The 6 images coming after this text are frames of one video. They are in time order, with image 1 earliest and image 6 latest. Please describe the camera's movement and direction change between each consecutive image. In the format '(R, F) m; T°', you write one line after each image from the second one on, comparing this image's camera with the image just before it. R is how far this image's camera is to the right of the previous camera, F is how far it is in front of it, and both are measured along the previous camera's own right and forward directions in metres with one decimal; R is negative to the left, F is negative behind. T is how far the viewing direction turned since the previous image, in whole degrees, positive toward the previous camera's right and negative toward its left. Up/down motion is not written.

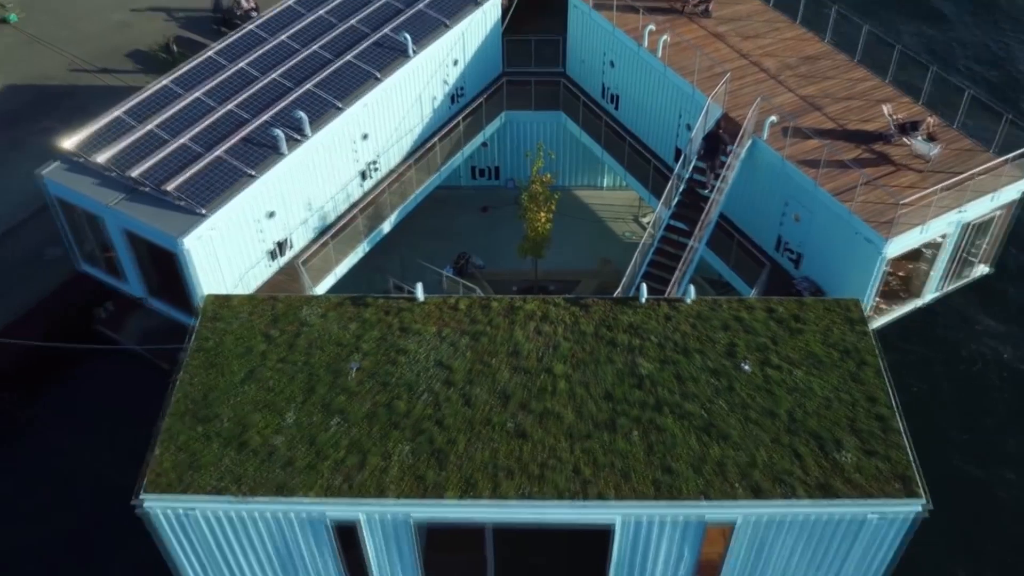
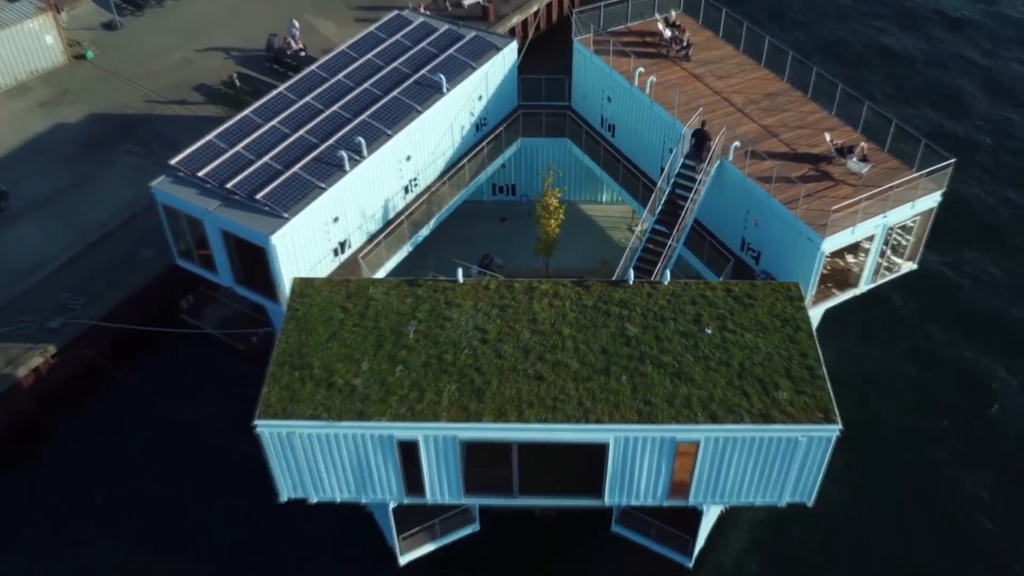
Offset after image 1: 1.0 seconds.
(-0.3, -5.1) m; 0°
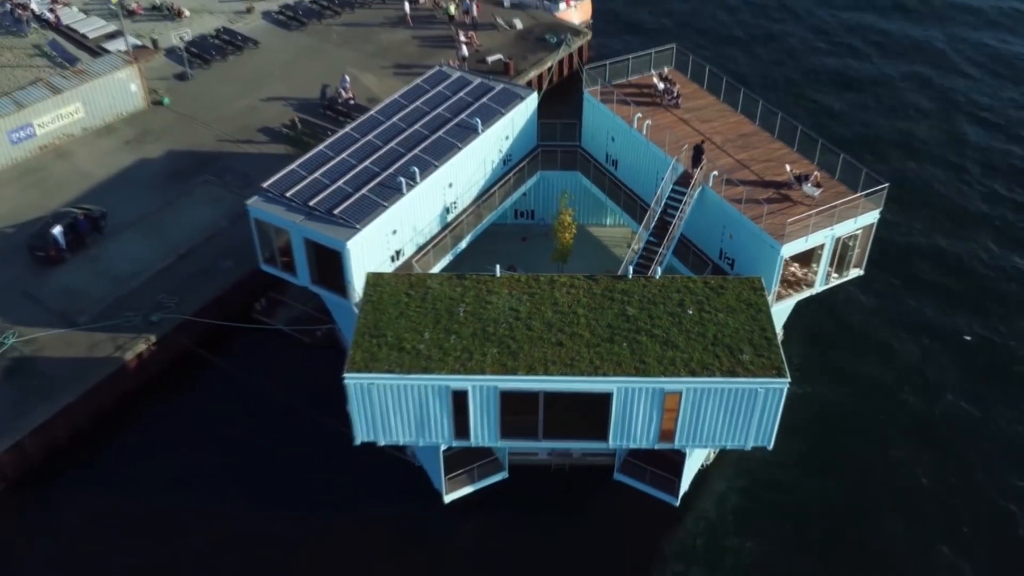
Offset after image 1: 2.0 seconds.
(-0.6, -6.3) m; 0°
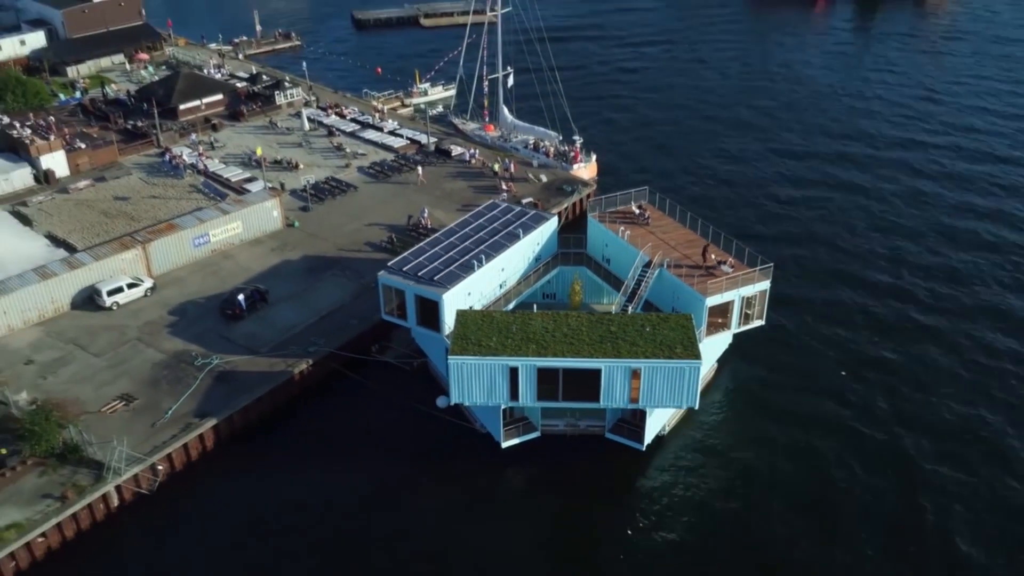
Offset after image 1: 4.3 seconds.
(-1.2, -19.2) m; 0°
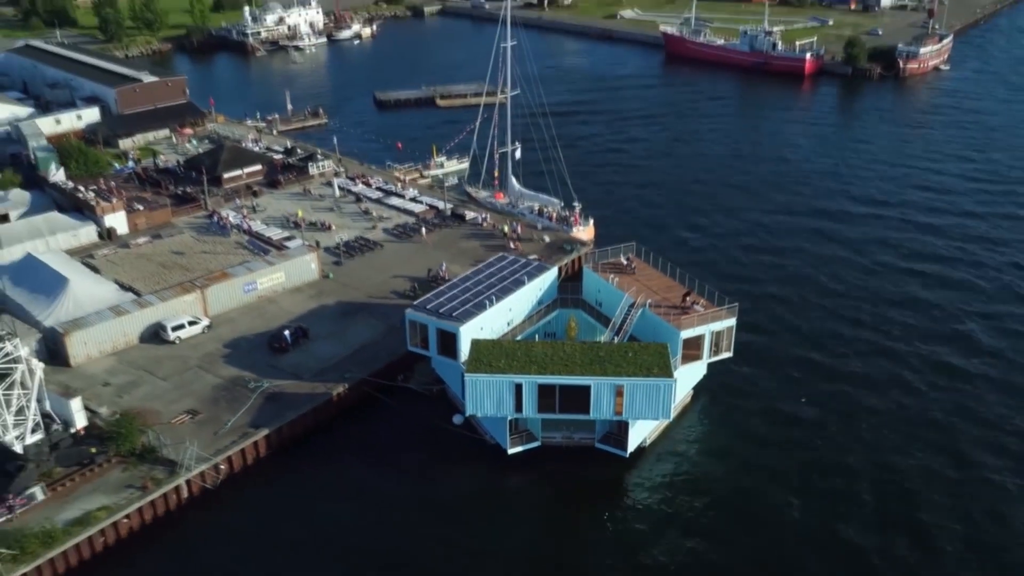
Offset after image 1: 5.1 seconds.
(+0.1, -9.9) m; 0°
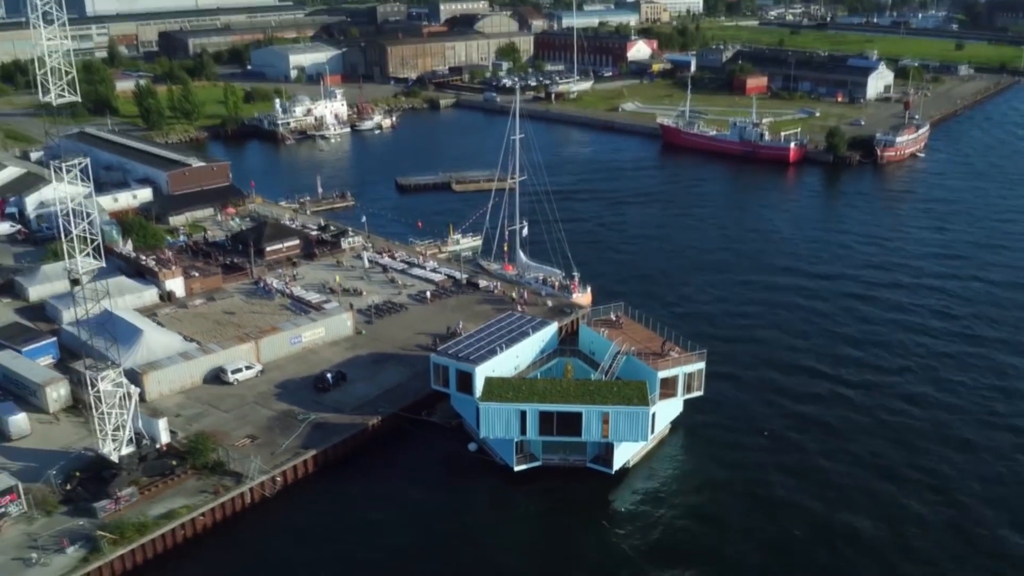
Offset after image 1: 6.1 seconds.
(+0.2, -12.8) m; -1°
